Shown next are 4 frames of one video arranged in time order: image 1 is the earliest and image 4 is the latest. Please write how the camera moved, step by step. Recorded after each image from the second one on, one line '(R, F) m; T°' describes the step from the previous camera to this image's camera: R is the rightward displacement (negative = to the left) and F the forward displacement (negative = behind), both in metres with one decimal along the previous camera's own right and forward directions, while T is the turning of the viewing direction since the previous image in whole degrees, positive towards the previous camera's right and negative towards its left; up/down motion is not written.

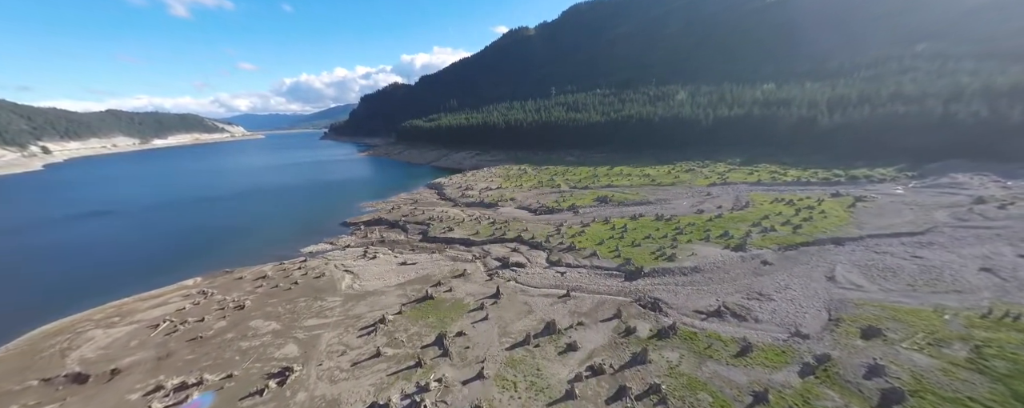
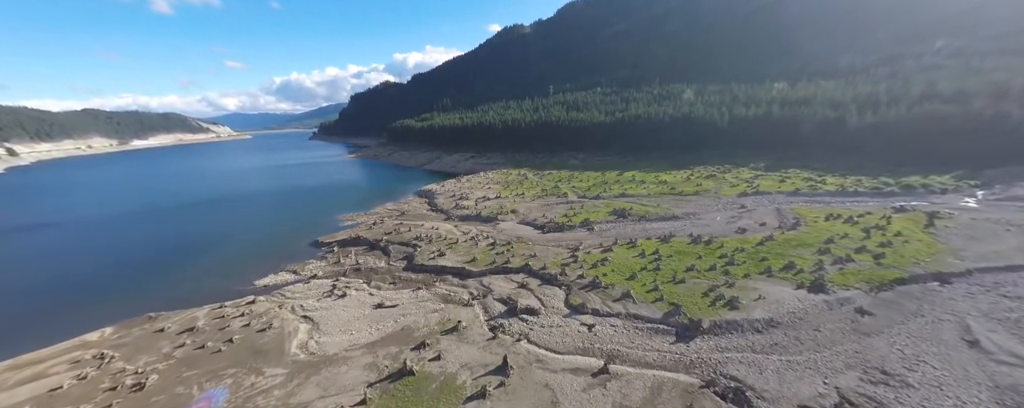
(-1.0, +7.7) m; +1°
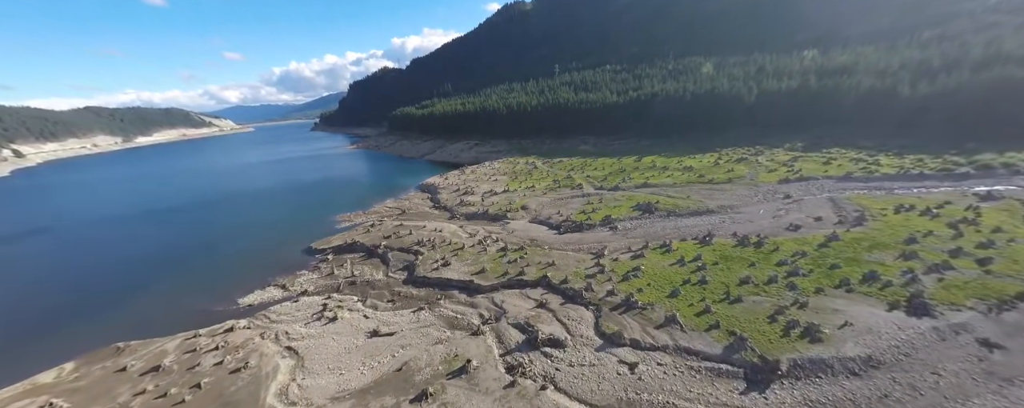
(-0.4, +4.7) m; -1°
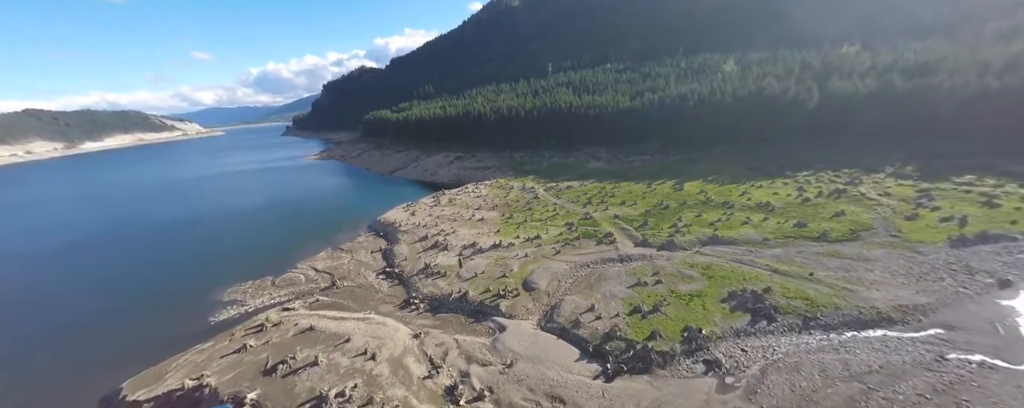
(-0.5, +18.3) m; +2°
